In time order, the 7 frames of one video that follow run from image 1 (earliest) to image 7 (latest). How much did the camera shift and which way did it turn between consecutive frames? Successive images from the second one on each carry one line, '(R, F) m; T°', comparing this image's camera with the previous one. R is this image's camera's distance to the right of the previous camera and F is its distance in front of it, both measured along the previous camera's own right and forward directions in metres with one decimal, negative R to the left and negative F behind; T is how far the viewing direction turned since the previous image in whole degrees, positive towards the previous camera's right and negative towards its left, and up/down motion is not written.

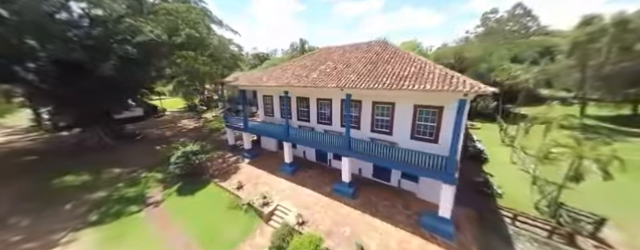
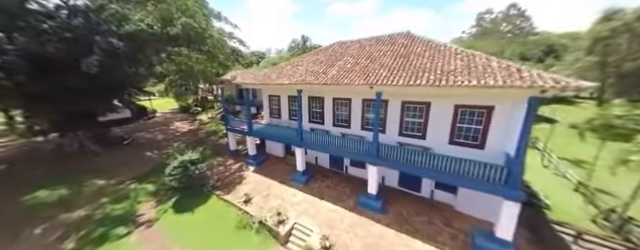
(-1.2, +1.3) m; +2°
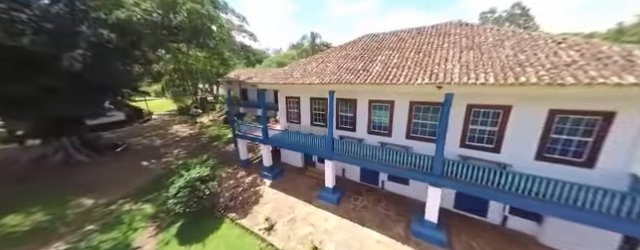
(-1.6, +1.7) m; +1°
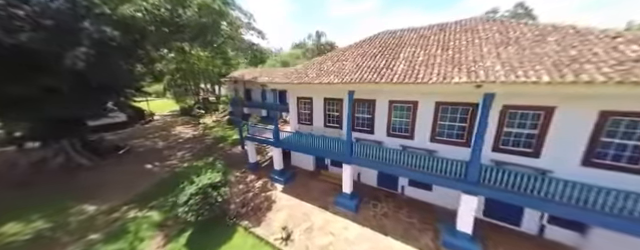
(-0.7, +0.5) m; 0°
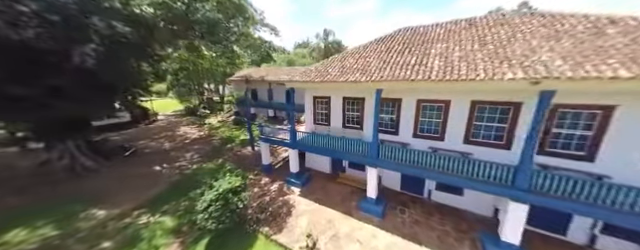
(-1.0, +0.5) m; 0°
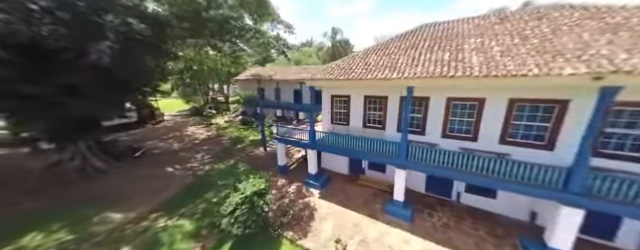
(-1.0, +0.3) m; 0°
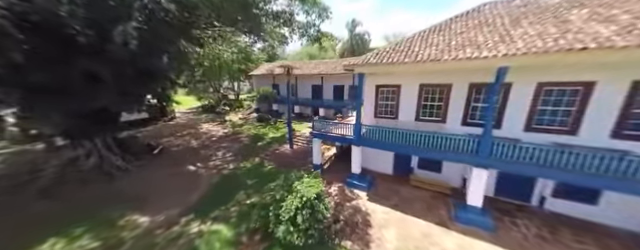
(-1.9, +1.1) m; -1°
